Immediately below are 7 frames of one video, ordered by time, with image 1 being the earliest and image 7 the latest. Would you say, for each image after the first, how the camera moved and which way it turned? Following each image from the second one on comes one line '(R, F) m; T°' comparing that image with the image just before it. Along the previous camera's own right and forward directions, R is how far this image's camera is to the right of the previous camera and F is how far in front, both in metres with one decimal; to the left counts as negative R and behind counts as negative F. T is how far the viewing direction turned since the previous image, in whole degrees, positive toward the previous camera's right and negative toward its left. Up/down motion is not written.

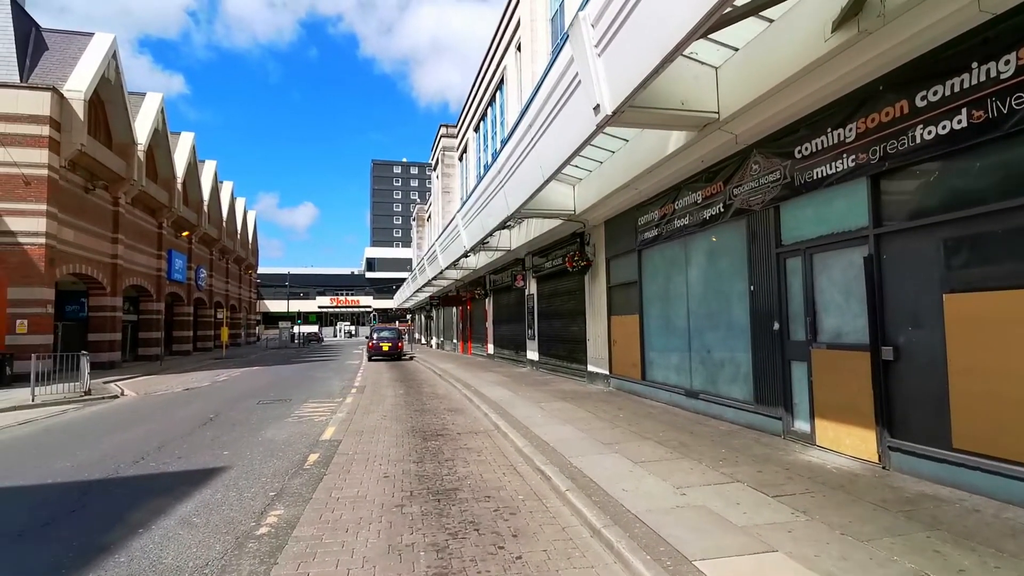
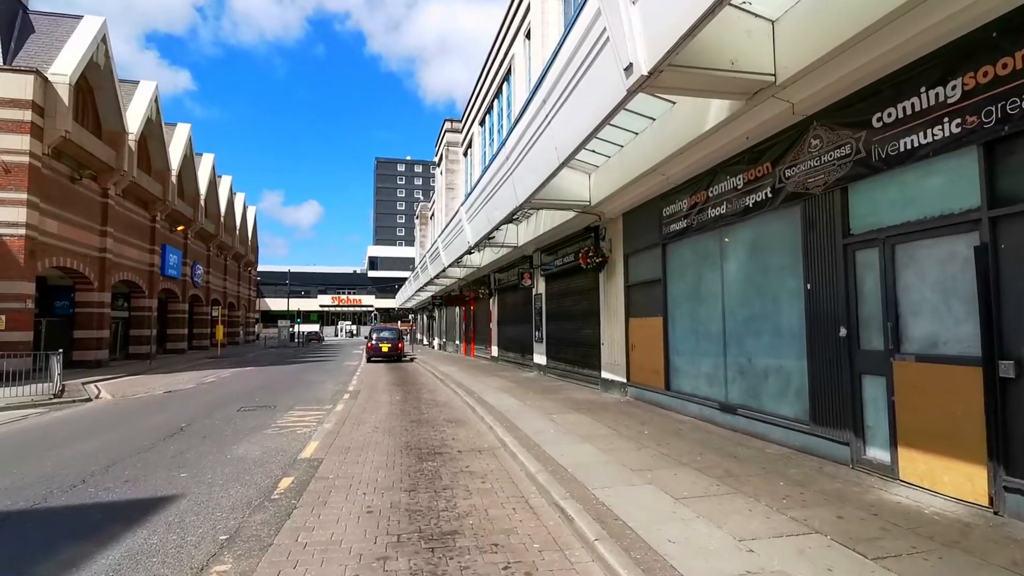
(-0.1, +1.2) m; 0°
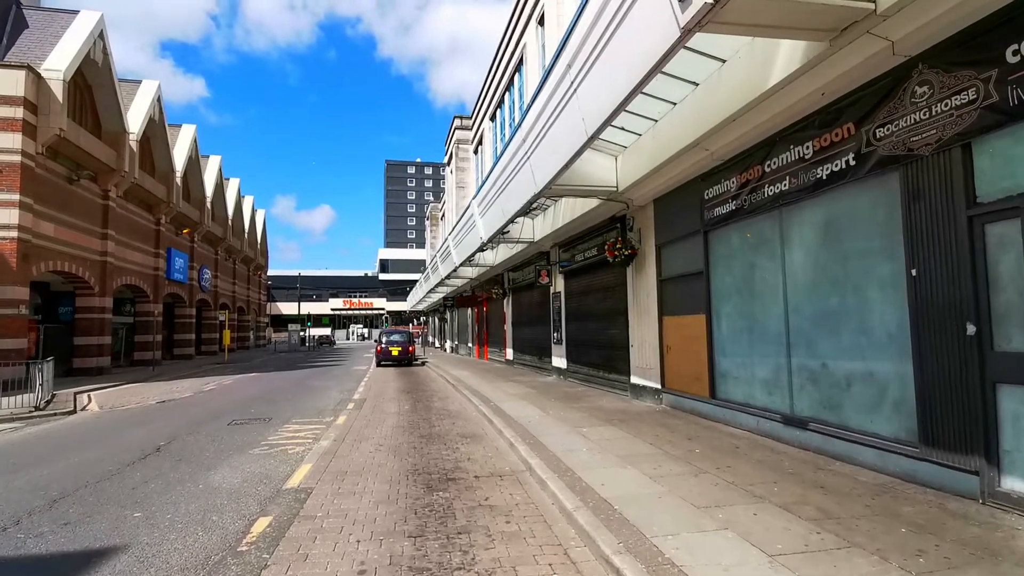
(-0.2, +1.2) m; -1°
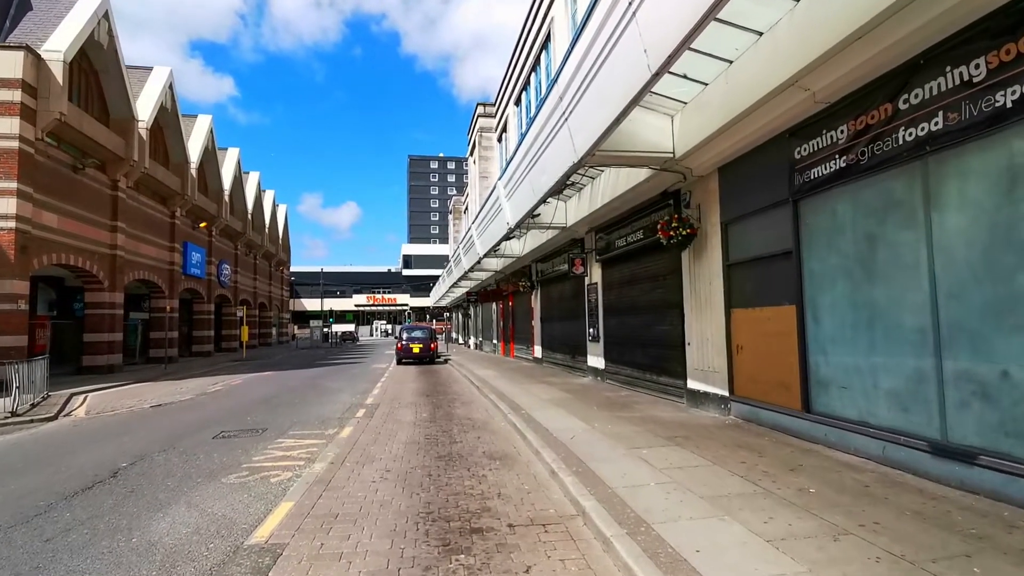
(-0.2, +1.7) m; -2°
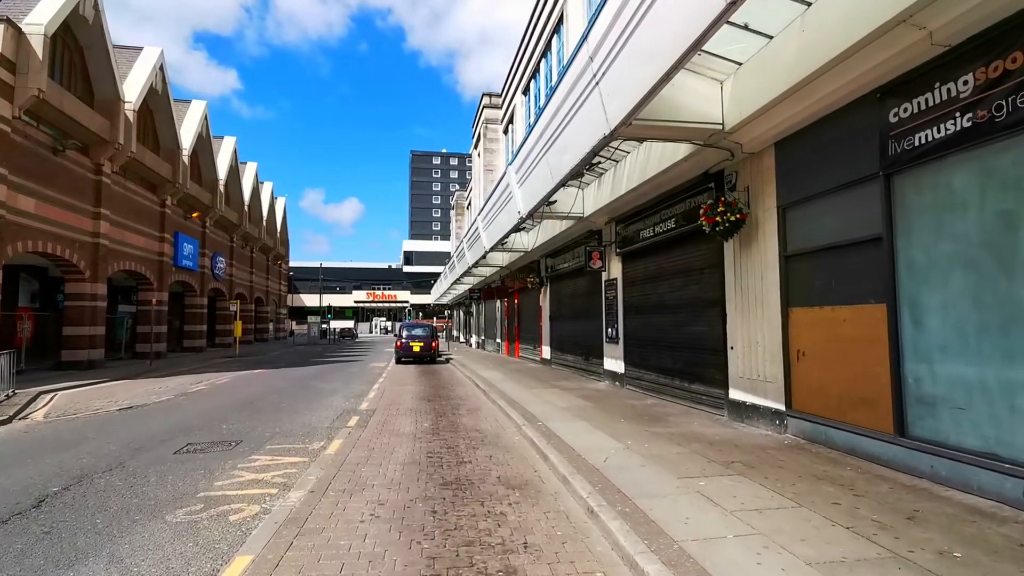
(-0.3, +1.3) m; 0°
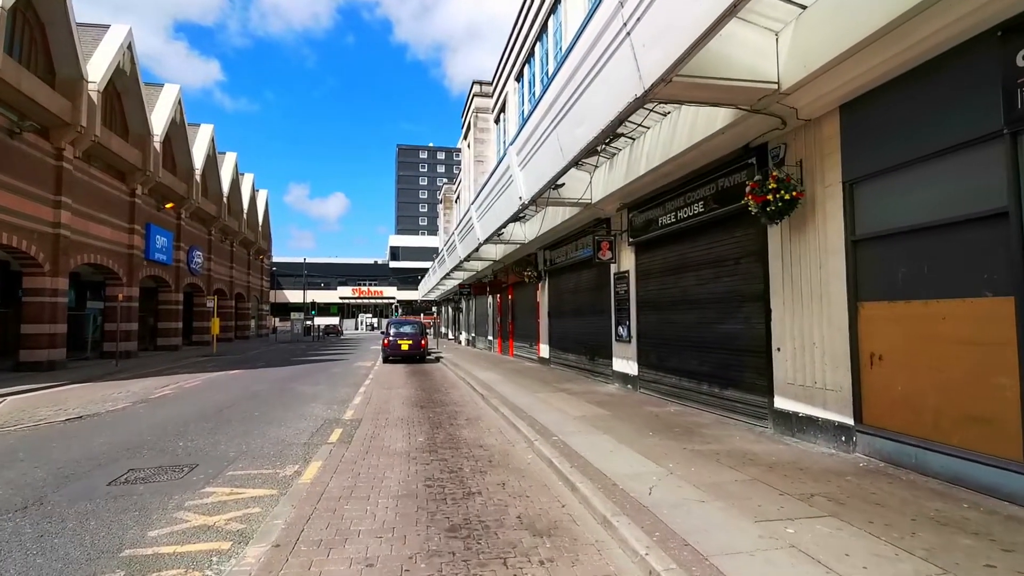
(-0.3, +1.3) m; +1°
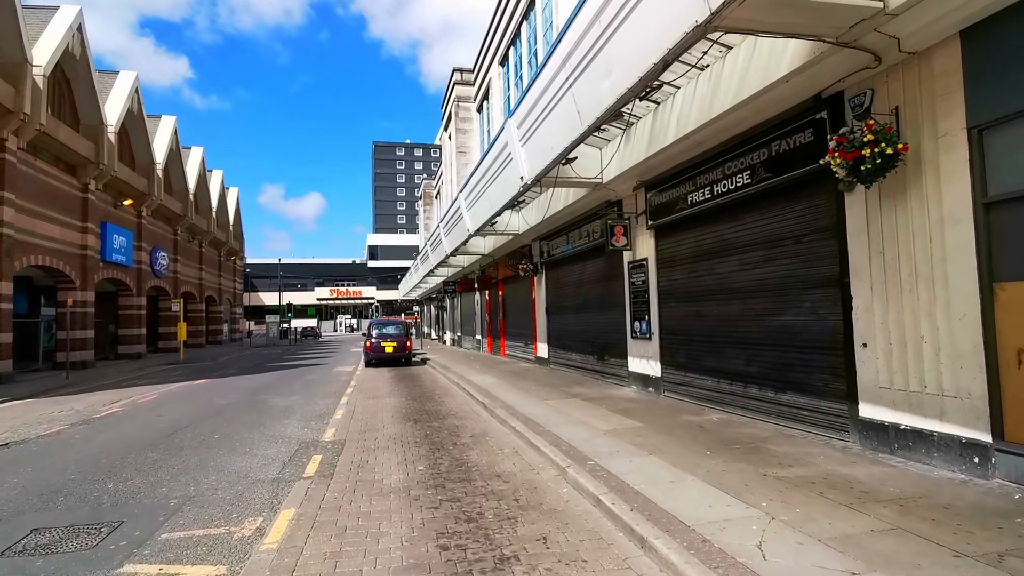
(-0.5, +1.6) m; +2°
